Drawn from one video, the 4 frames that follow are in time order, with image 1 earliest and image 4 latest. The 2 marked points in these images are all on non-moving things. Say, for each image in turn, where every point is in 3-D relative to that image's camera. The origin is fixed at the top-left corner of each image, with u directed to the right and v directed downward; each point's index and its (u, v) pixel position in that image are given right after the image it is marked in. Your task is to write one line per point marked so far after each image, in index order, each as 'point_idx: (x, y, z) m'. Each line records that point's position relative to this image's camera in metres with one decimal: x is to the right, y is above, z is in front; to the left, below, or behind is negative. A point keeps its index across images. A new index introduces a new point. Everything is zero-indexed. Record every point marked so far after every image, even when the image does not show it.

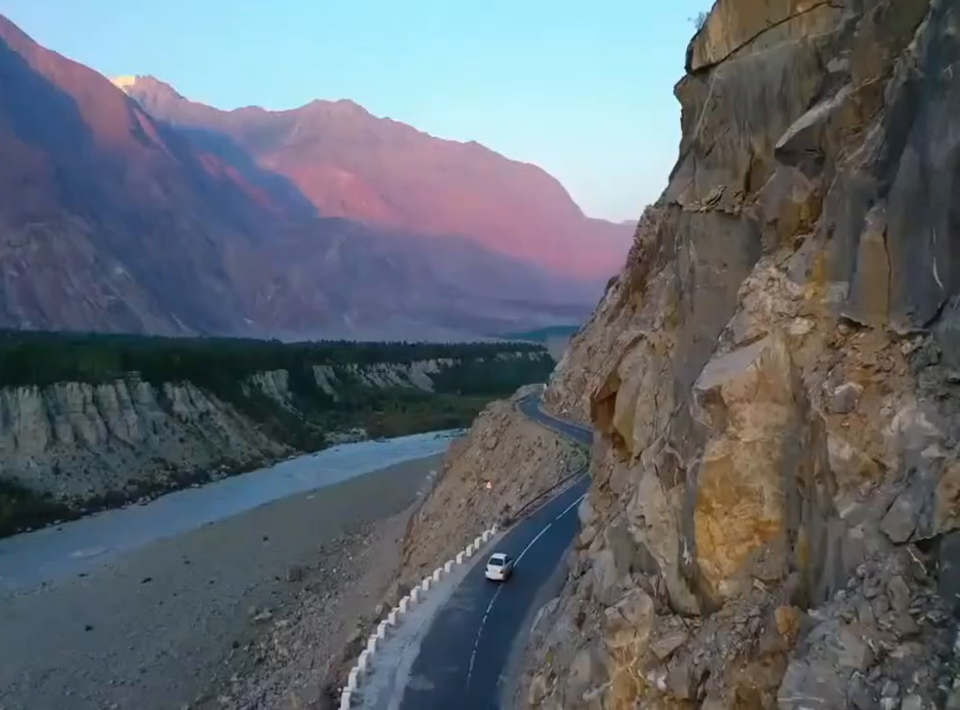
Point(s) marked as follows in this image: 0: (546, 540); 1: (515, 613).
0: (+1.3, -3.3, +15.4) m
1: (+0.5, -3.6, +11.9) m
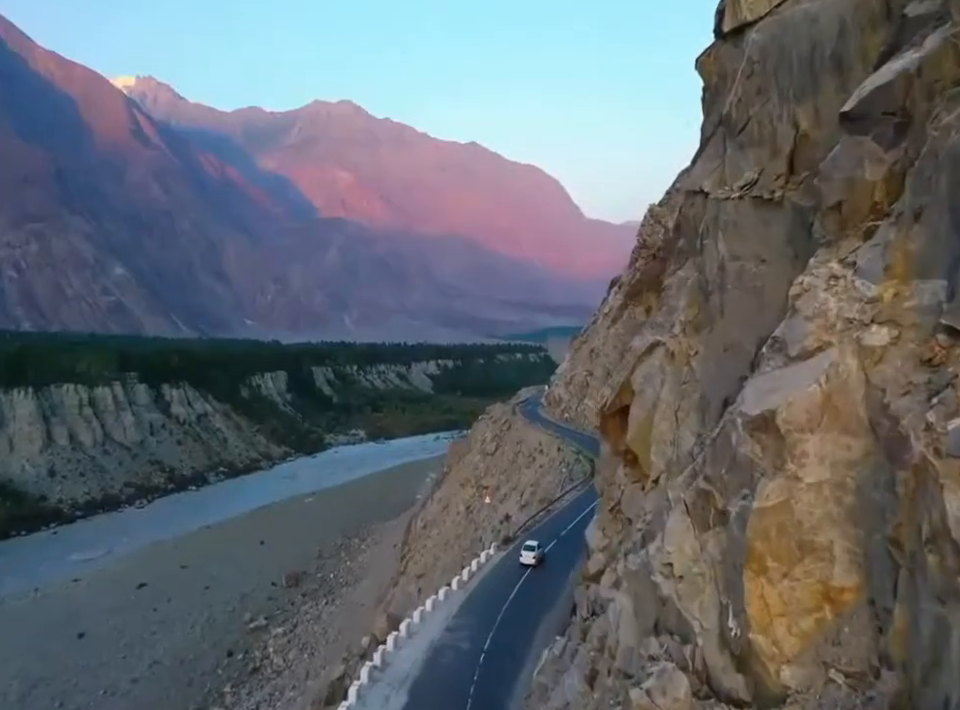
0: (+1.2, -3.4, +14.4) m
1: (+0.5, -3.7, +10.9) m
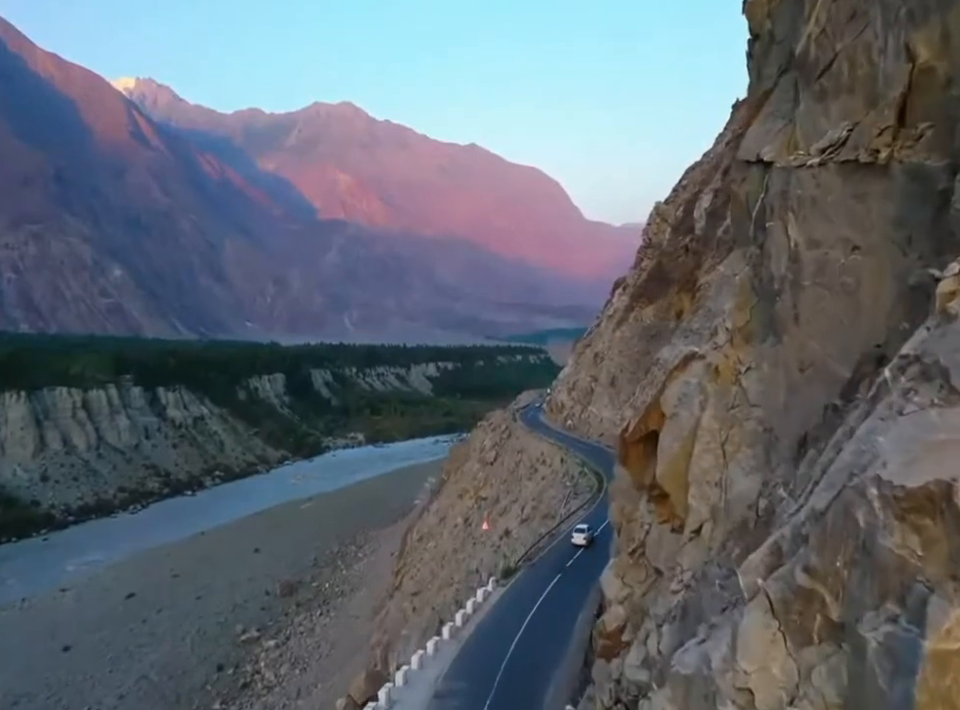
0: (+1.2, -3.5, +12.9) m
1: (+0.4, -3.8, +9.3) m
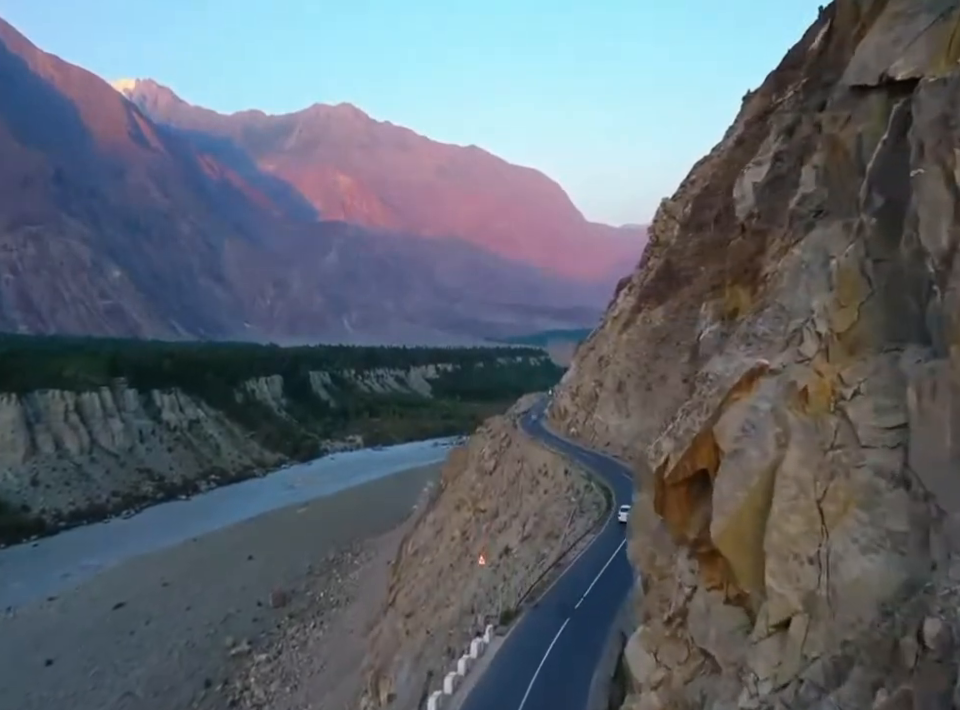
0: (+1.1, -3.6, +11.1) m
1: (+0.4, -3.9, +7.6) m
